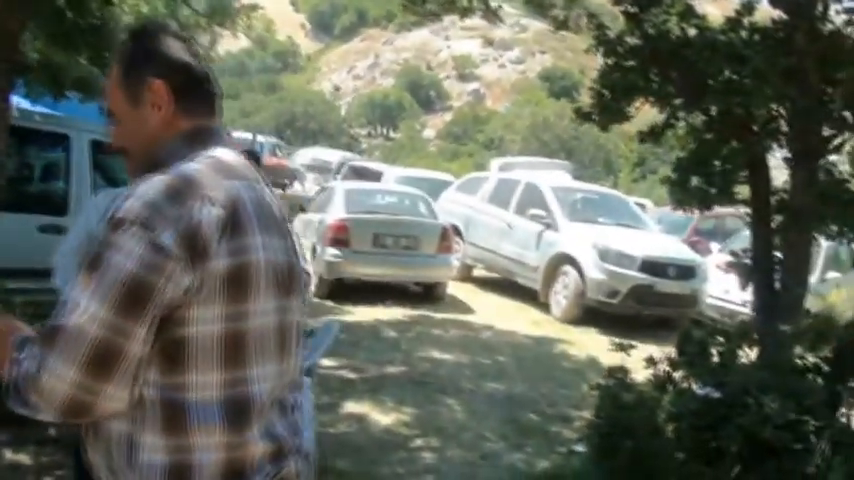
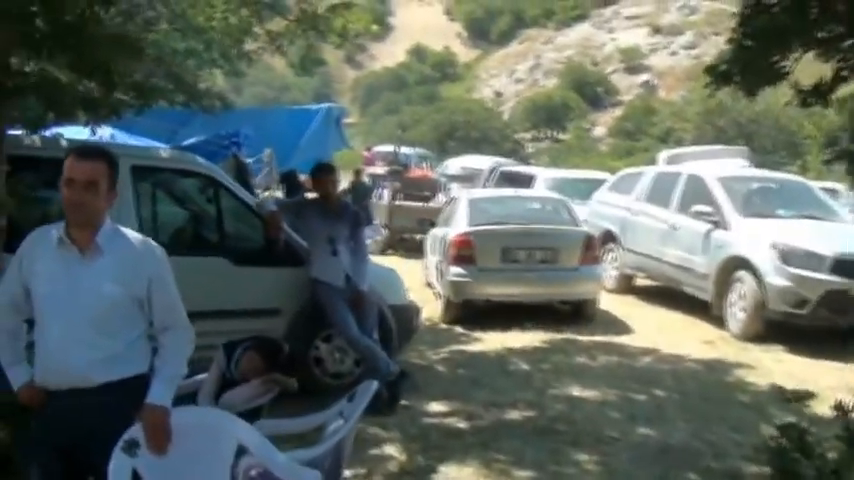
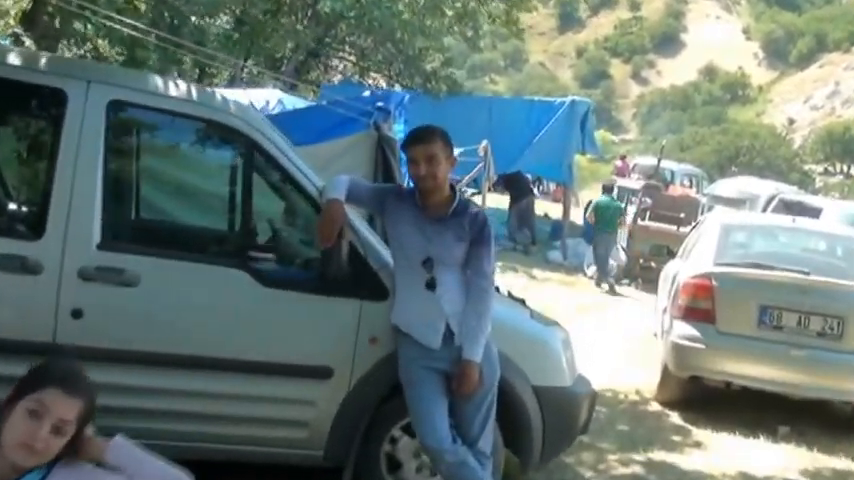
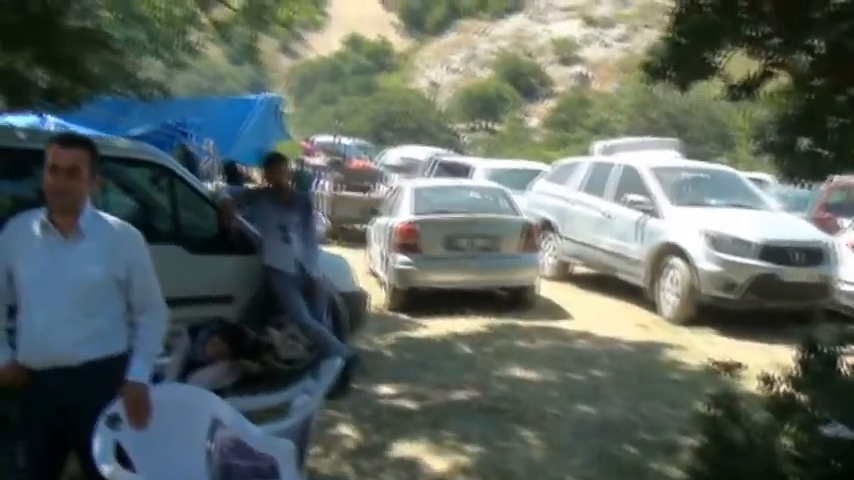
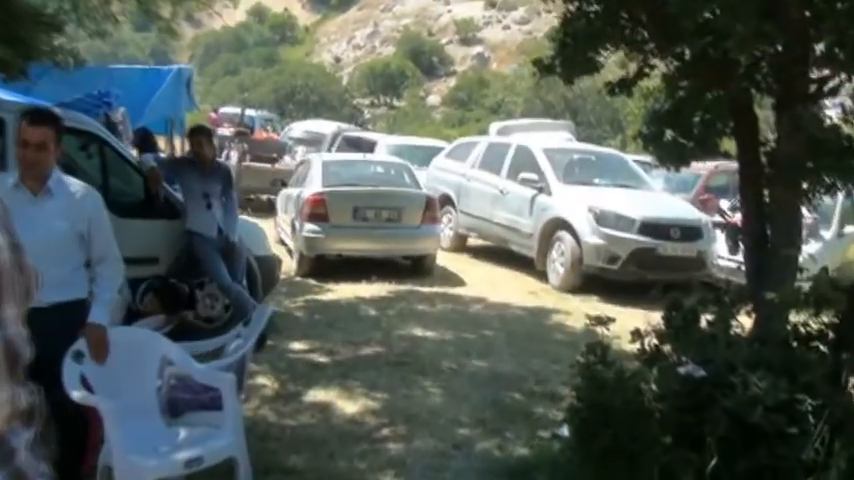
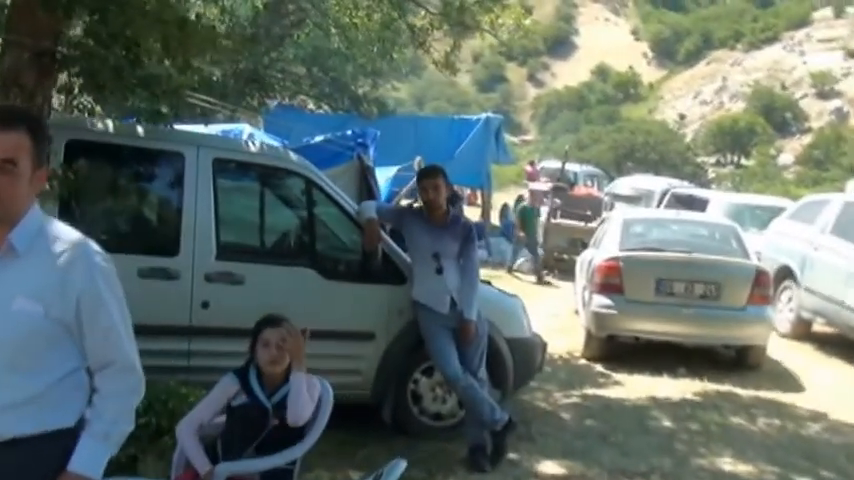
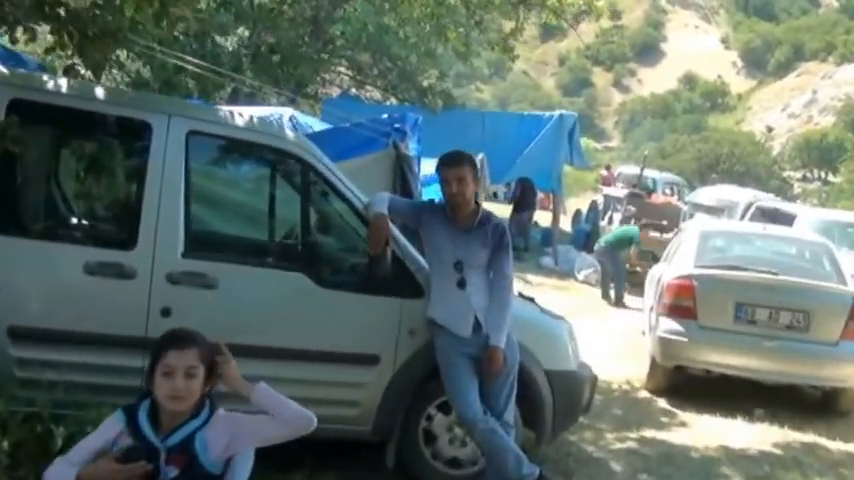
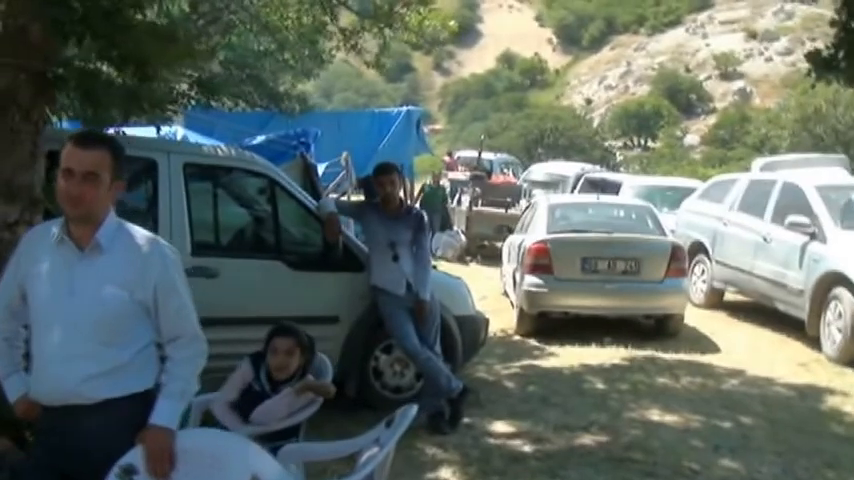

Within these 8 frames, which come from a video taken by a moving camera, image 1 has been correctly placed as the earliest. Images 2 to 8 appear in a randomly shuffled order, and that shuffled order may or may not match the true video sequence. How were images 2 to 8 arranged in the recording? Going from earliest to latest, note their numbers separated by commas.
5, 4, 2, 8, 6, 7, 3
